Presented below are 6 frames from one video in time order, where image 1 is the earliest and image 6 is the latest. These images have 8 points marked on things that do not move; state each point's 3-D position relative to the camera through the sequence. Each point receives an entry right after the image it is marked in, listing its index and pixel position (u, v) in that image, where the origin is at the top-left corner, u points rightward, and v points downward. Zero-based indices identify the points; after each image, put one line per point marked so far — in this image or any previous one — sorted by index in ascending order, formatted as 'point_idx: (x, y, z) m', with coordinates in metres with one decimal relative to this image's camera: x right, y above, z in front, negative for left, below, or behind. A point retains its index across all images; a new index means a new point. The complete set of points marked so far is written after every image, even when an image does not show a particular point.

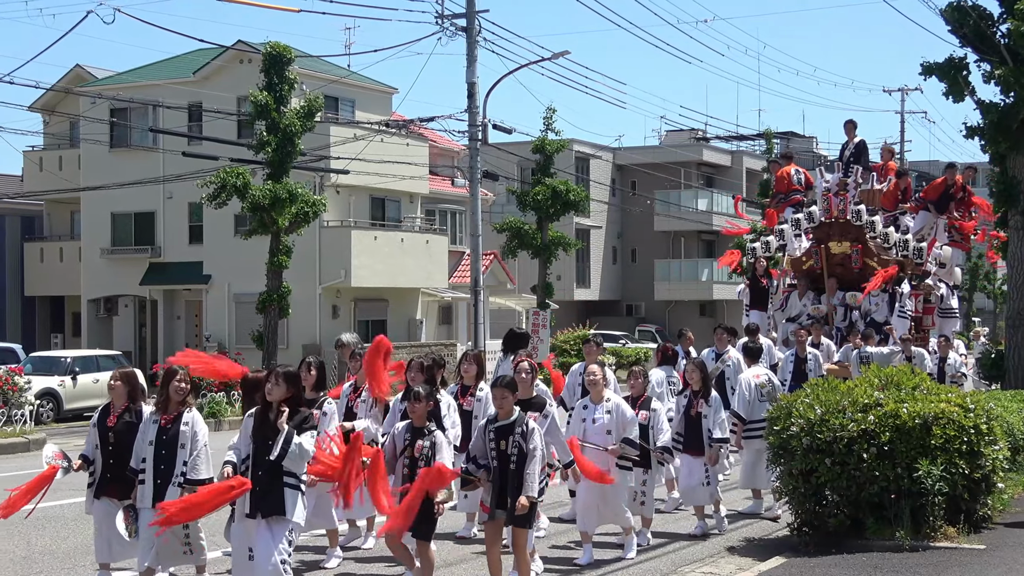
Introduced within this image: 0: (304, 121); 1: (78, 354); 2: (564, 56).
0: (-3.6, +2.9, +19.3) m
1: (-7.6, -1.2, +19.4) m
2: (+1.0, +4.2, +19.8) m
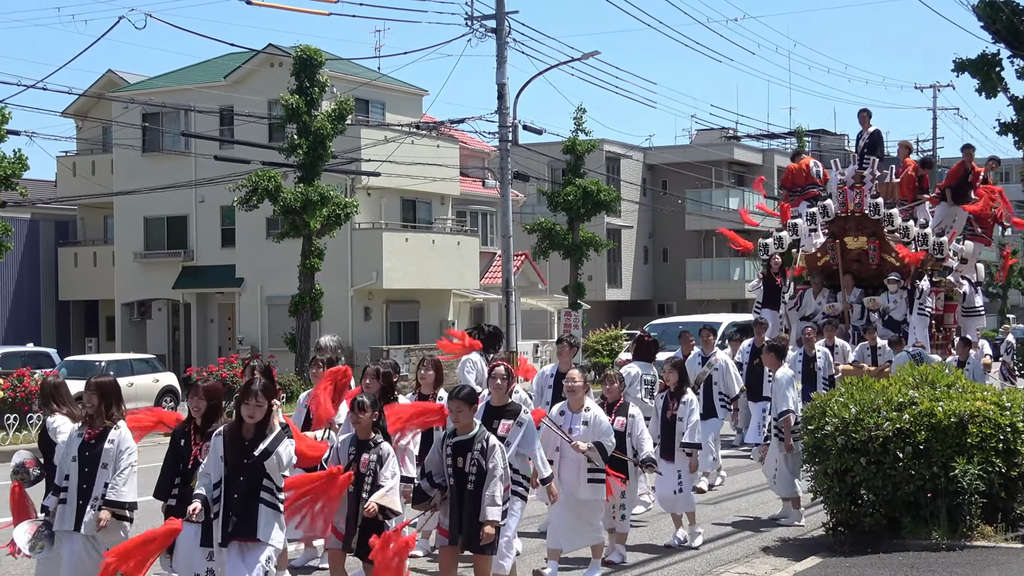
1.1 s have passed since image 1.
0: (-3.1, +2.9, +19.3) m
1: (-7.1, -1.2, +19.5) m
2: (+1.5, +4.2, +19.7) m
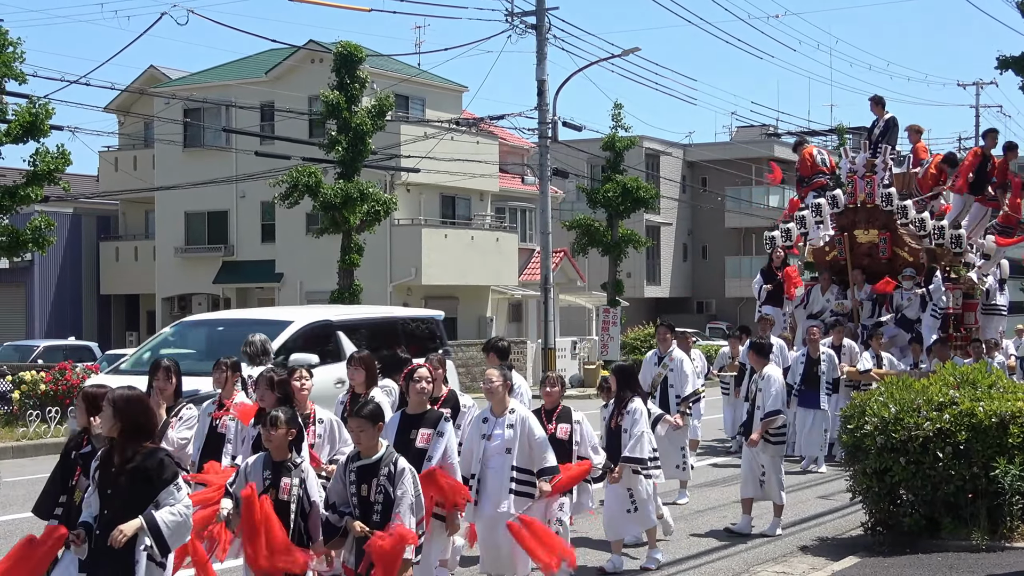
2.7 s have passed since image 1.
0: (-2.4, +3.0, +19.4) m
1: (-6.4, -1.1, +19.6) m
2: (+2.2, +4.2, +19.7) m
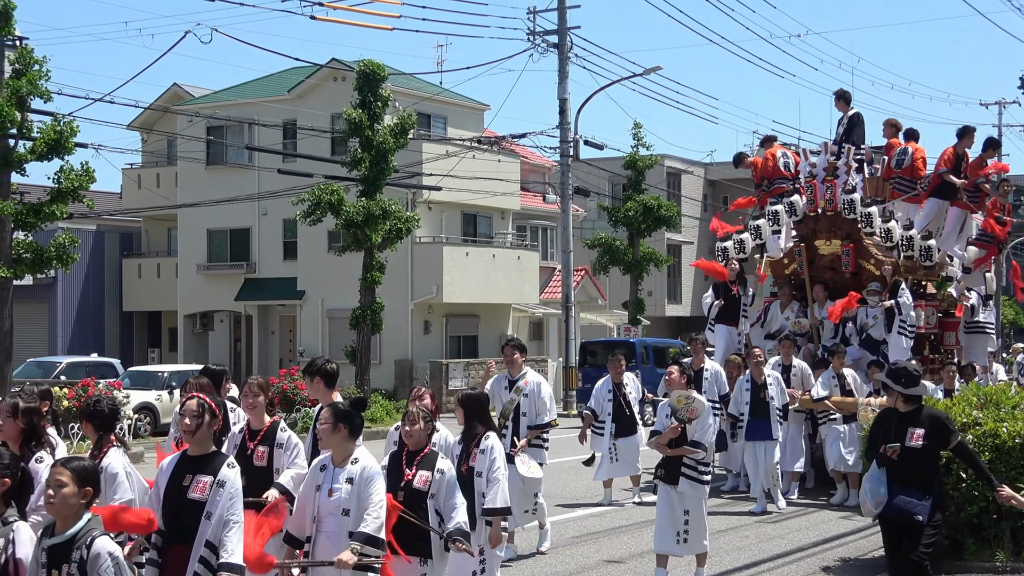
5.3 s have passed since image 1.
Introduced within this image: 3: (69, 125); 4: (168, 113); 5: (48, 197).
0: (-2.0, +2.7, +19.4) m
1: (-6.0, -1.4, +19.7) m
2: (+2.6, +3.9, +19.7) m
3: (-7.8, +2.9, +19.3) m
4: (-6.0, +3.1, +19.3) m
5: (-8.3, +1.6, +19.6) m
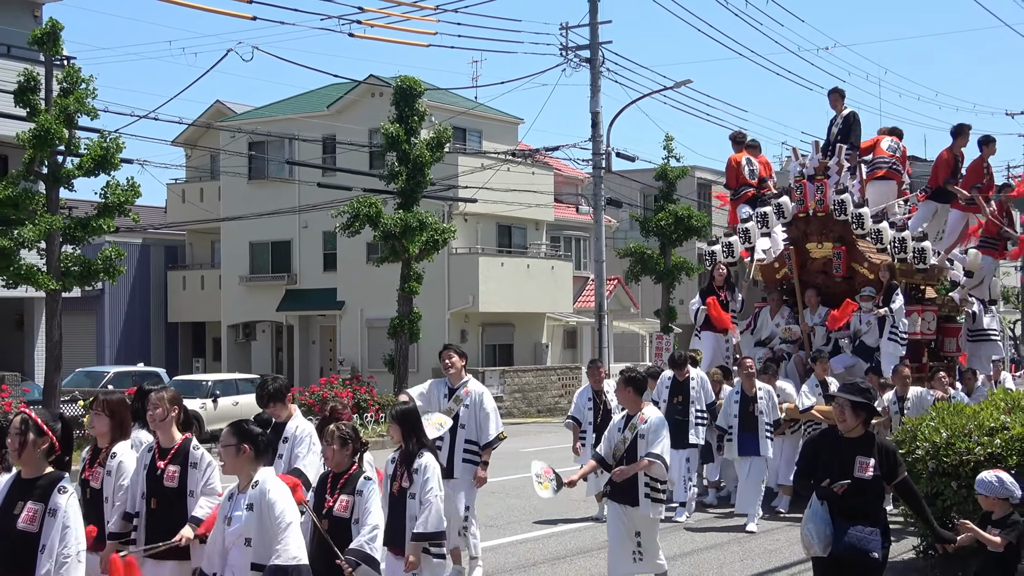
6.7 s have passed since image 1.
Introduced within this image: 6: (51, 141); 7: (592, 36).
0: (-1.4, +2.5, +19.9) m
1: (-5.4, -1.6, +20.2) m
2: (+3.2, +3.7, +20.1) m
3: (-7.2, +2.7, +19.9) m
4: (-5.4, +2.9, +19.9) m
5: (-7.6, +1.4, +20.2) m
6: (-8.0, +2.5, +19.1) m
7: (+1.4, +4.5, +19.8) m
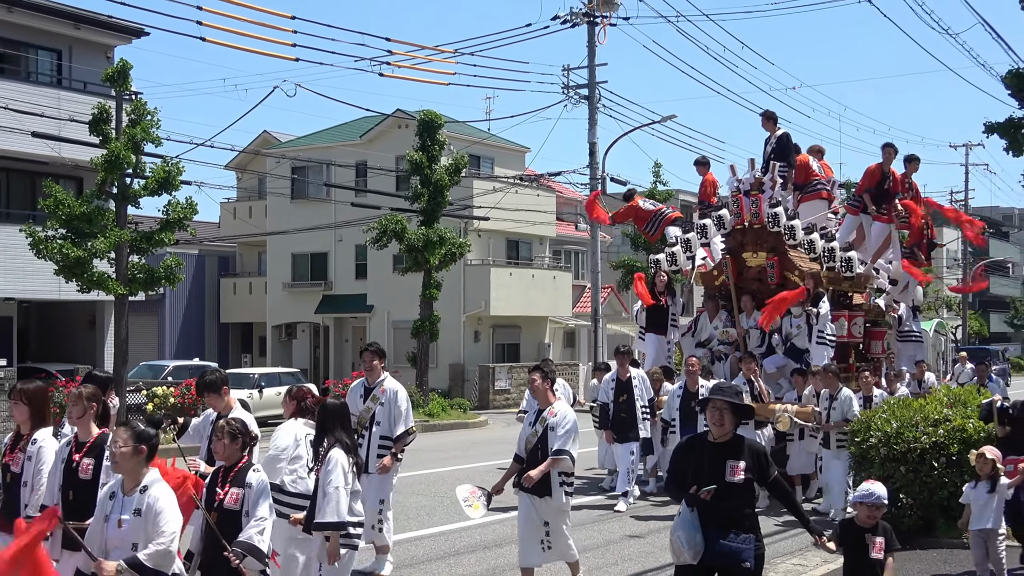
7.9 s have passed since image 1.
0: (-1.3, +2.3, +22.9) m
1: (-5.3, -1.8, +23.2) m
2: (+3.4, +3.6, +23.1) m
3: (-7.0, +2.6, +23.0) m
4: (-5.3, +2.8, +22.9) m
5: (-7.5, +1.3, +23.2) m
6: (-7.8, +2.5, +22.1) m
7: (+1.6, +4.4, +22.8) m
